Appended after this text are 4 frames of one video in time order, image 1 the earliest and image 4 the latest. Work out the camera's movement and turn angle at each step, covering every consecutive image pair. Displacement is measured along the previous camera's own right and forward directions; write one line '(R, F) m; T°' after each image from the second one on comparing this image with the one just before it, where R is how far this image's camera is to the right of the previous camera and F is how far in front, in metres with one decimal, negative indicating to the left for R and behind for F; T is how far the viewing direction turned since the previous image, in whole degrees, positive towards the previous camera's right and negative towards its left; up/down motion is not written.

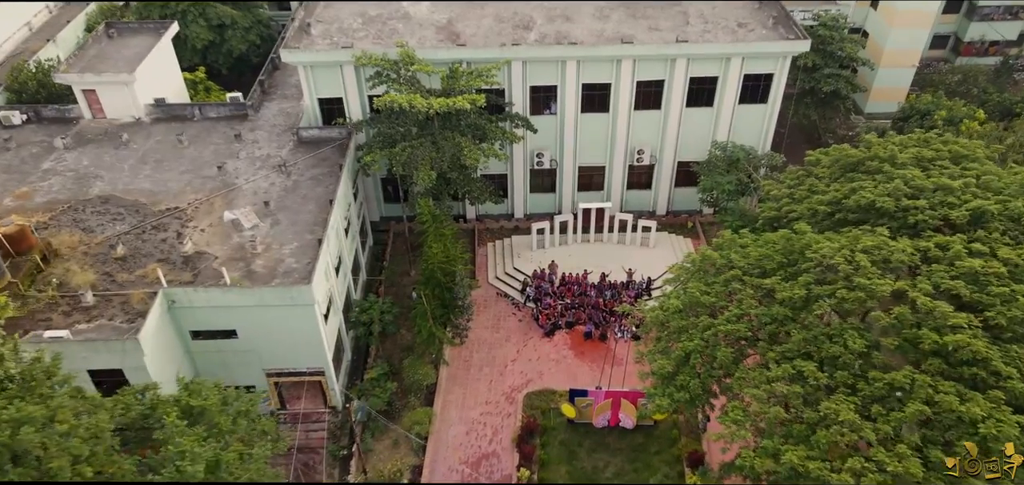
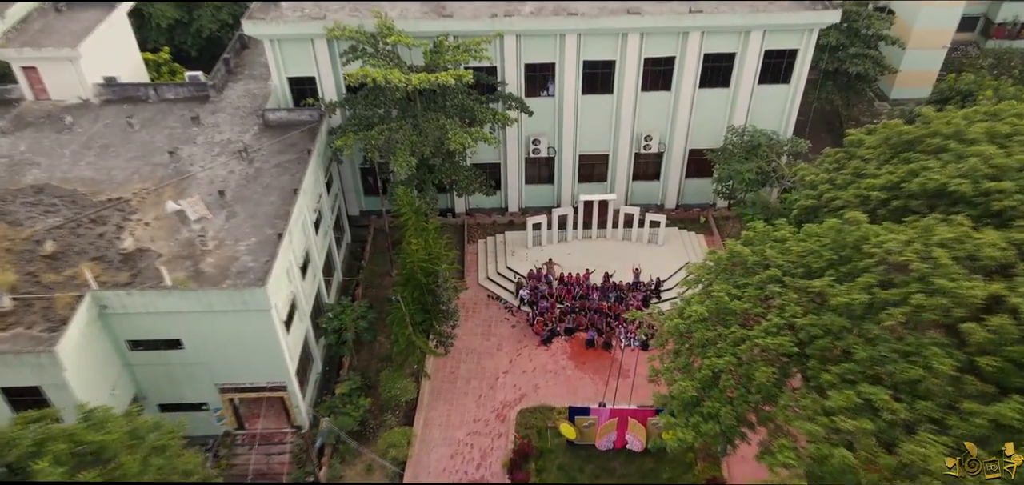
(+0.3, +3.1) m; 0°
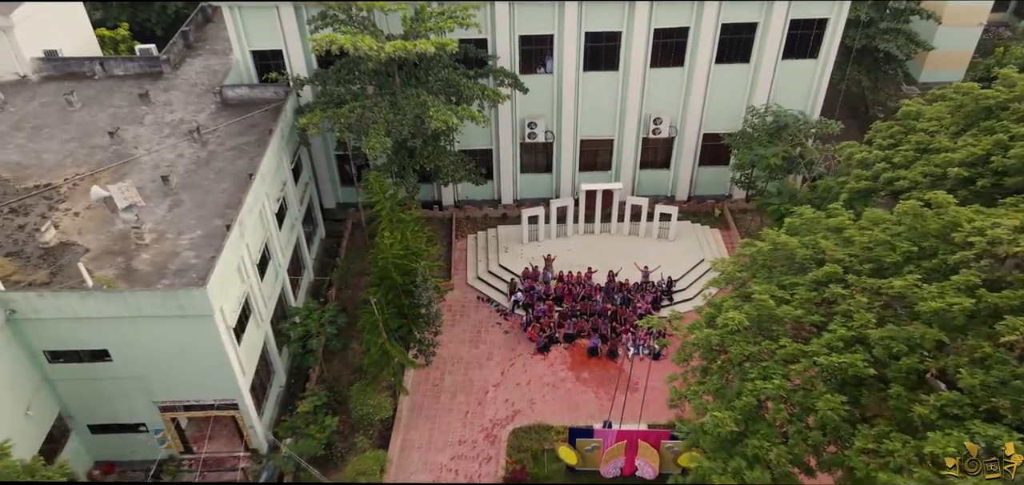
(+0.3, +3.0) m; 0°
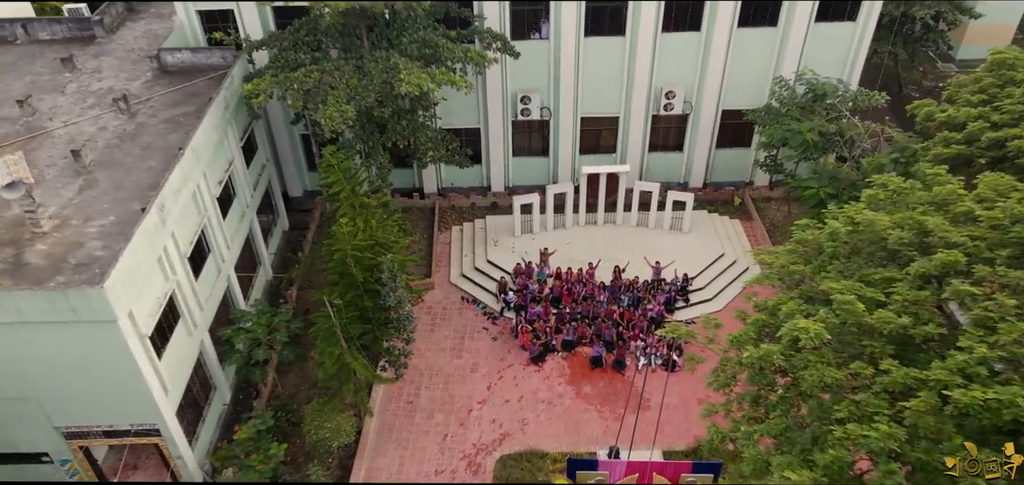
(+0.4, +3.3) m; 0°
